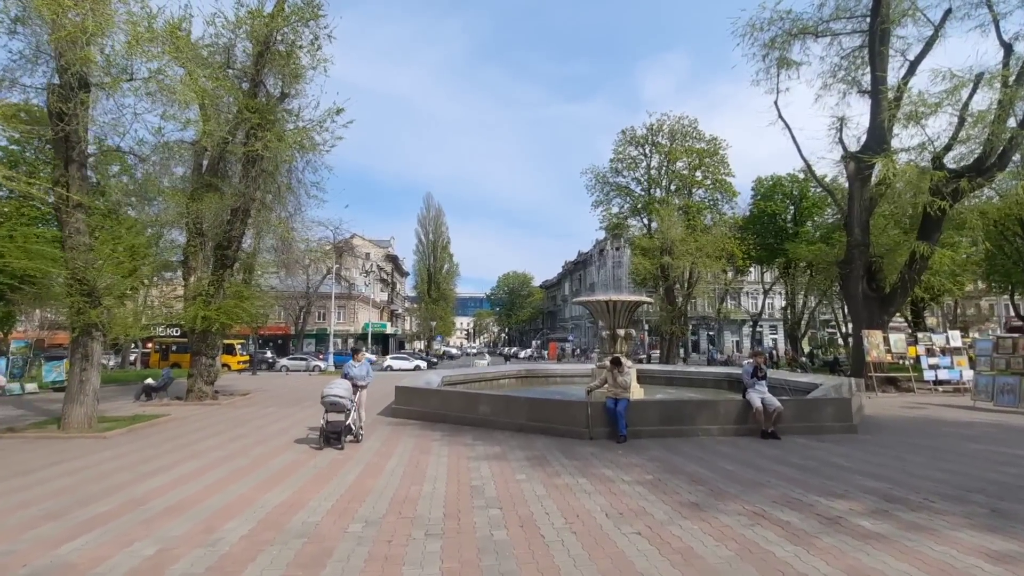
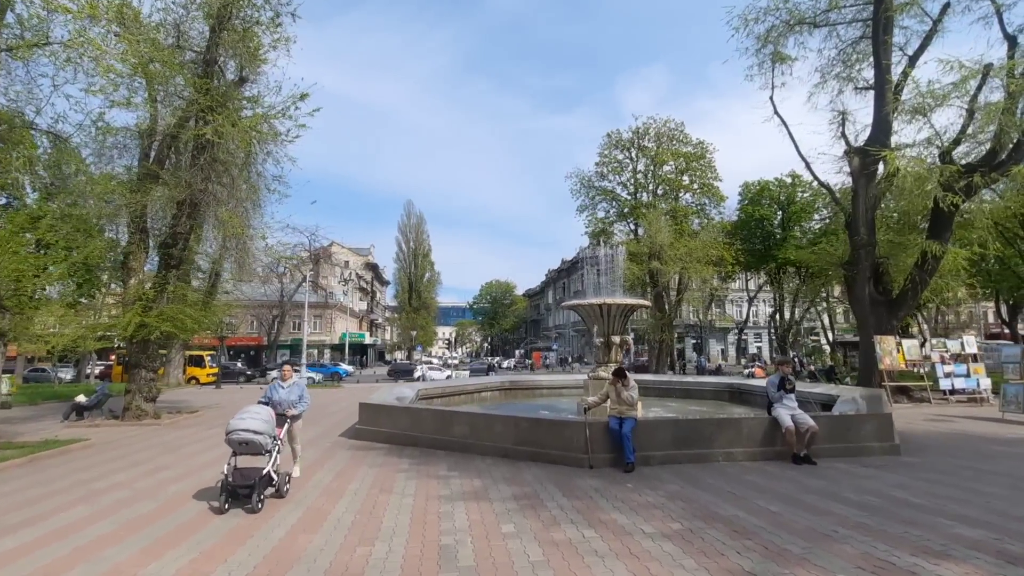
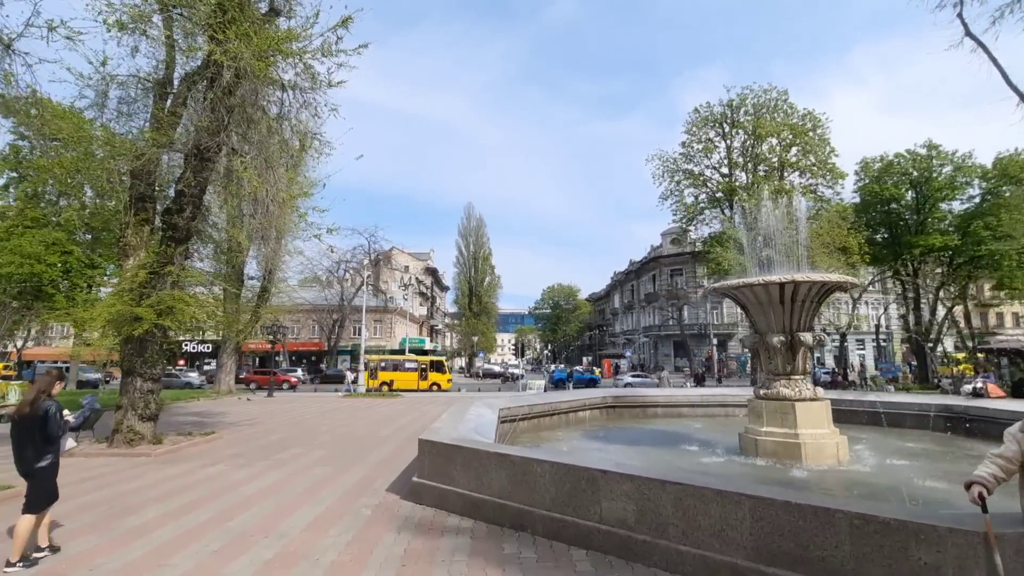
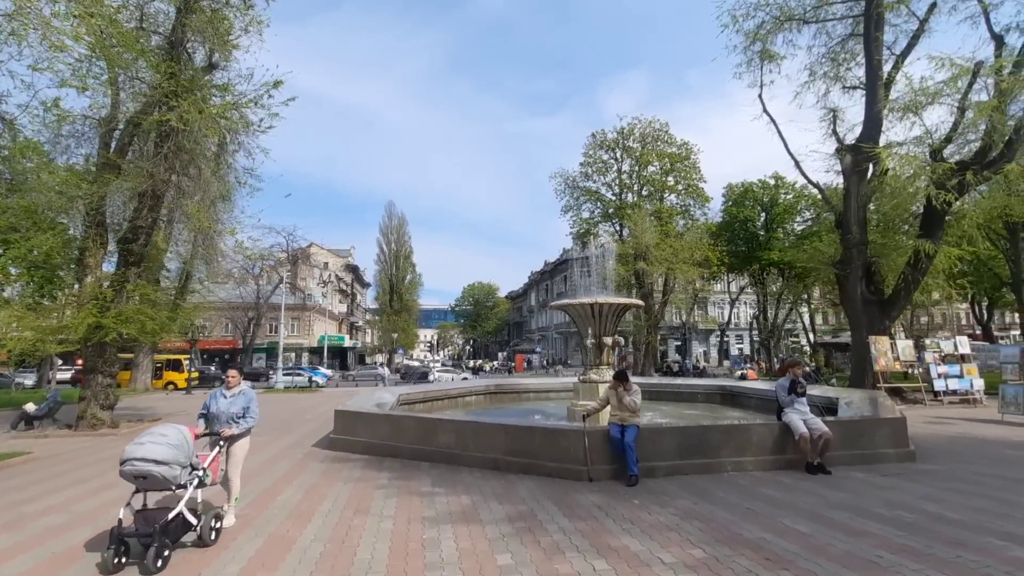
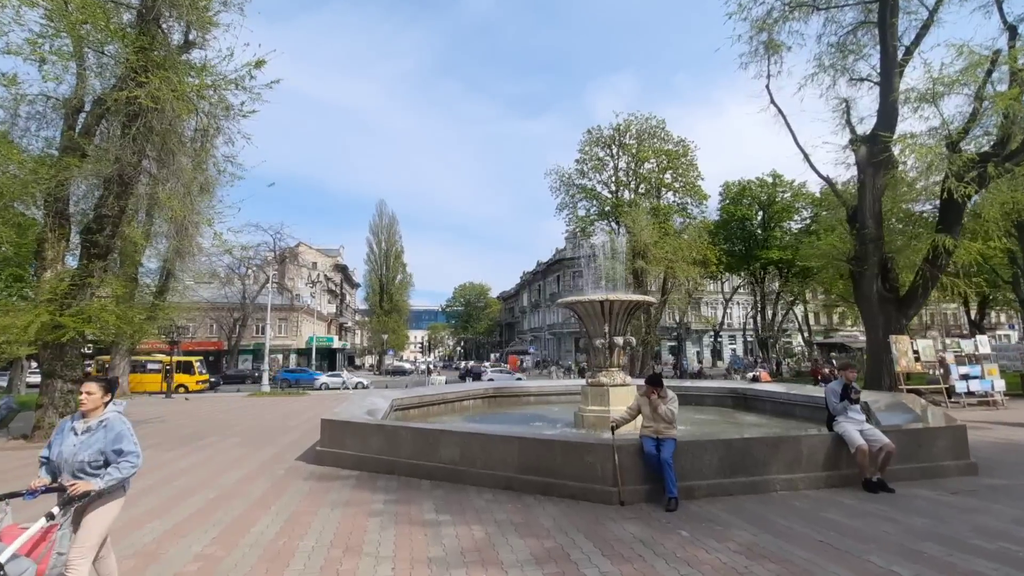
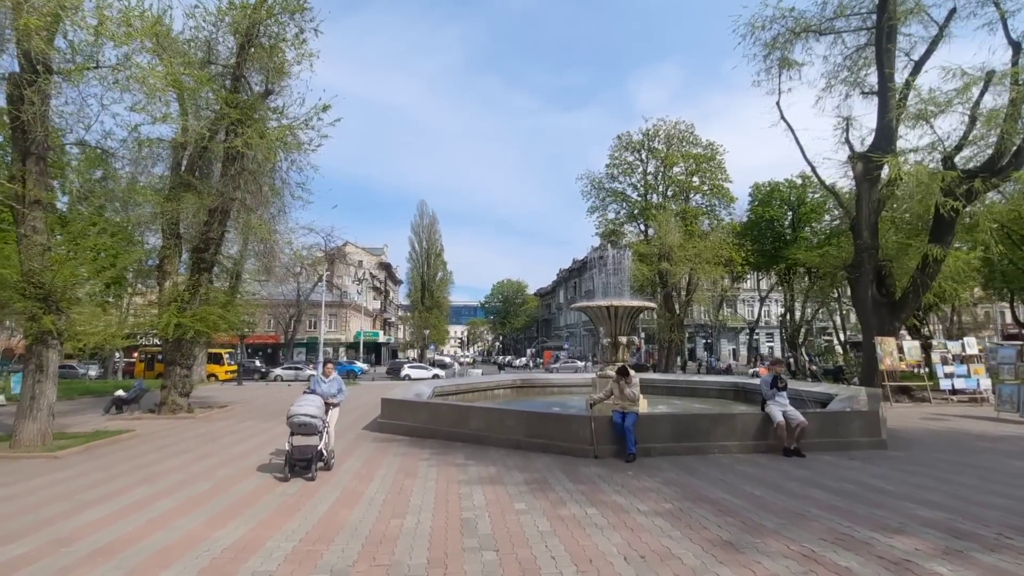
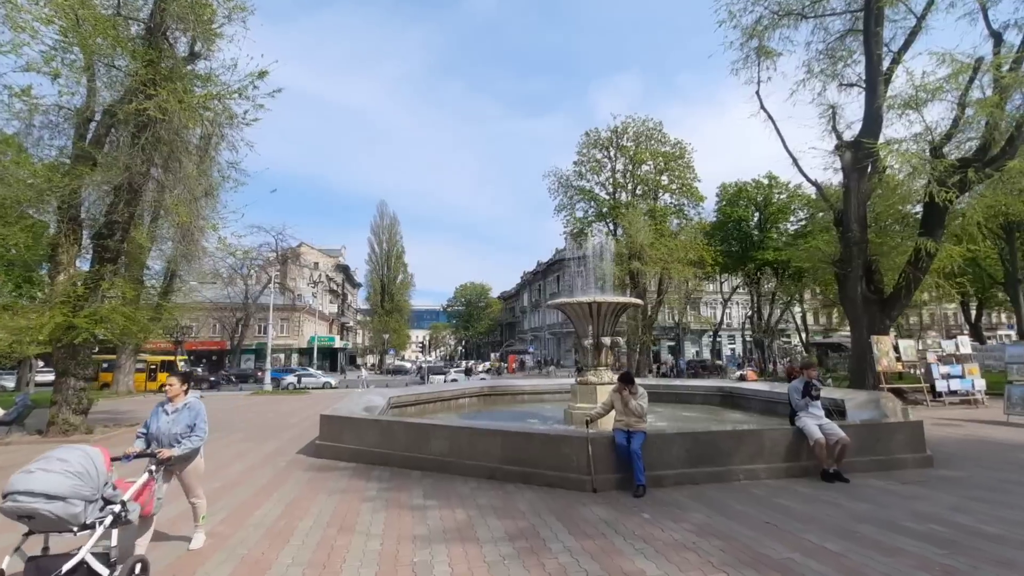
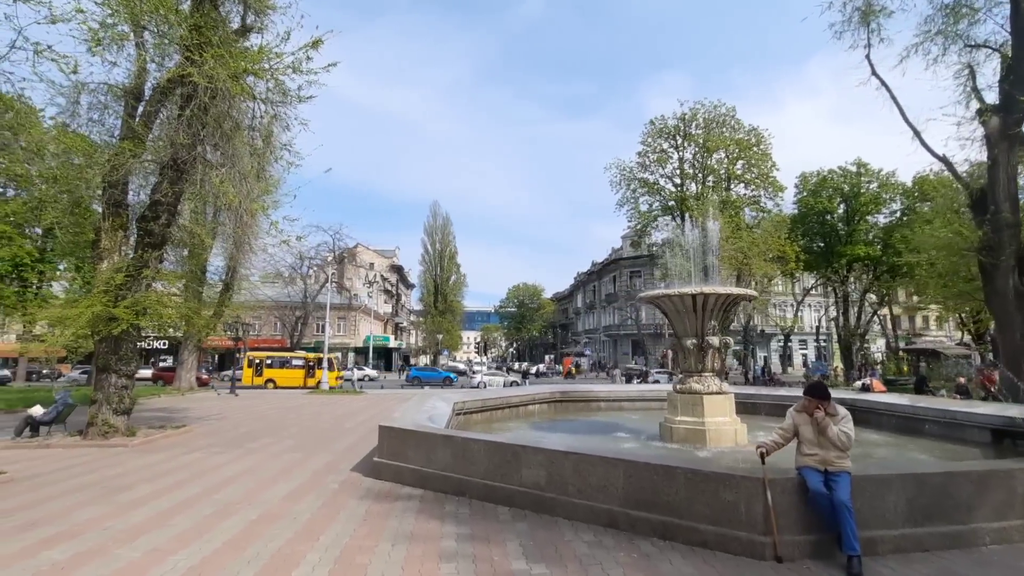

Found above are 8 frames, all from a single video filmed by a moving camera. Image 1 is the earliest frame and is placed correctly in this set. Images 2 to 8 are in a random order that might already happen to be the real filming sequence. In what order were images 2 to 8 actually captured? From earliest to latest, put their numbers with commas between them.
6, 2, 4, 7, 5, 8, 3
